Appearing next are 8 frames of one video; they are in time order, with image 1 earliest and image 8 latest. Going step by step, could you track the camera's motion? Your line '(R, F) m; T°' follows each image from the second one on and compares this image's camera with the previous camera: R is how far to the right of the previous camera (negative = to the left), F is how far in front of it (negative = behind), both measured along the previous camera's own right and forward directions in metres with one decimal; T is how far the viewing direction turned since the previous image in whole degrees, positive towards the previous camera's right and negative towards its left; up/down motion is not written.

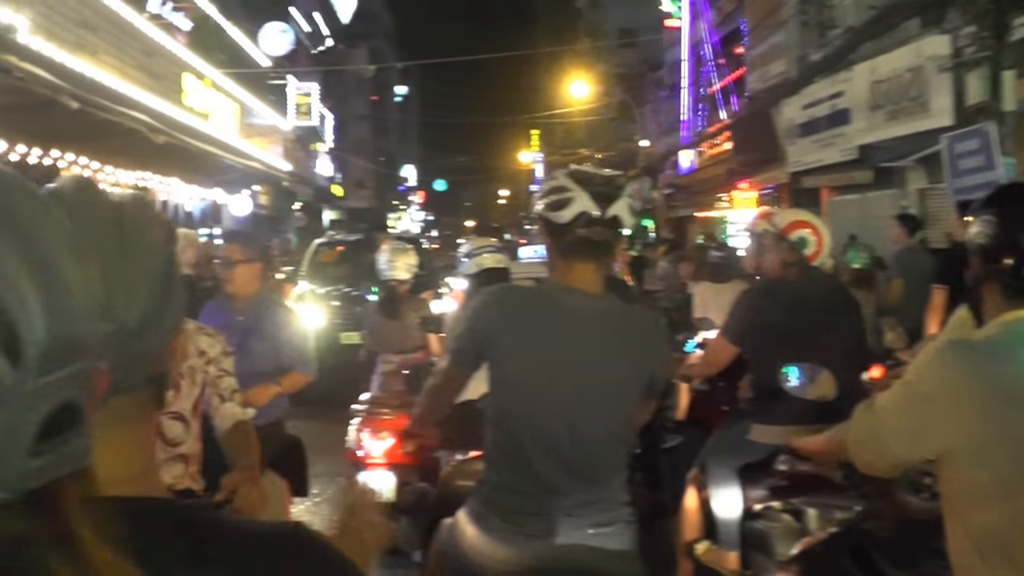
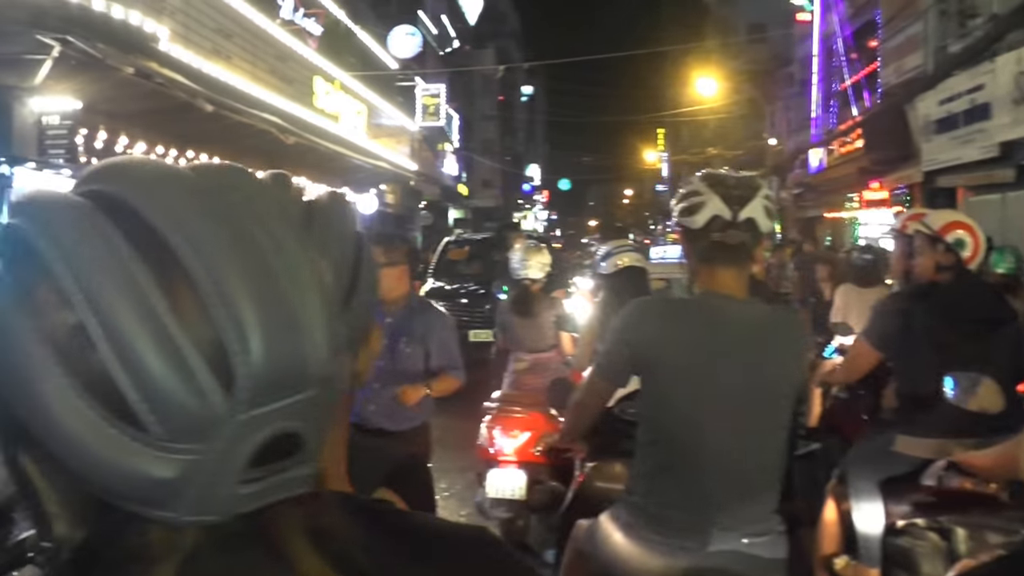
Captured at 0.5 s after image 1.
(-0.1, +0.1) m; -7°
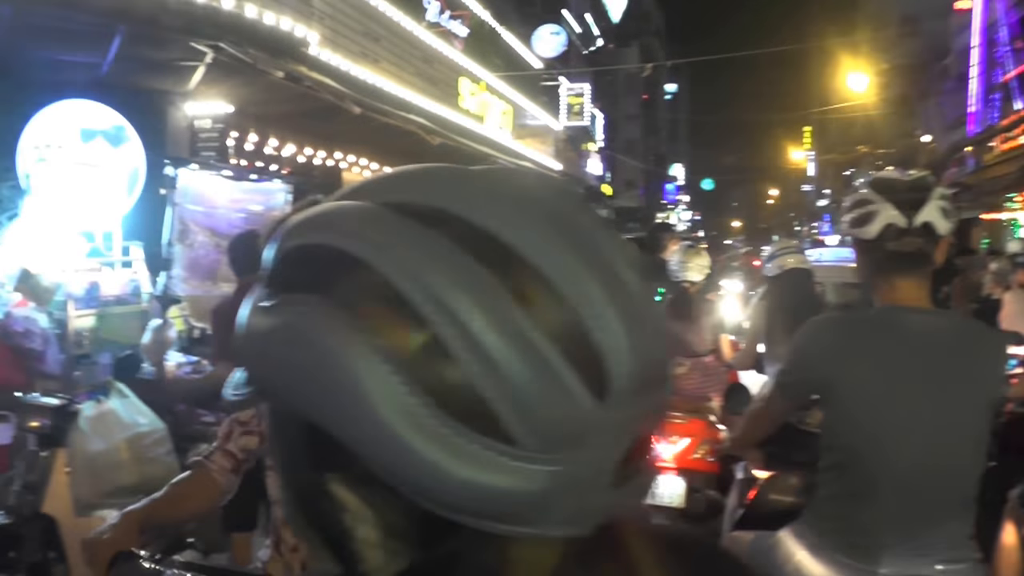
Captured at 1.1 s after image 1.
(-0.2, +0.1) m; -7°
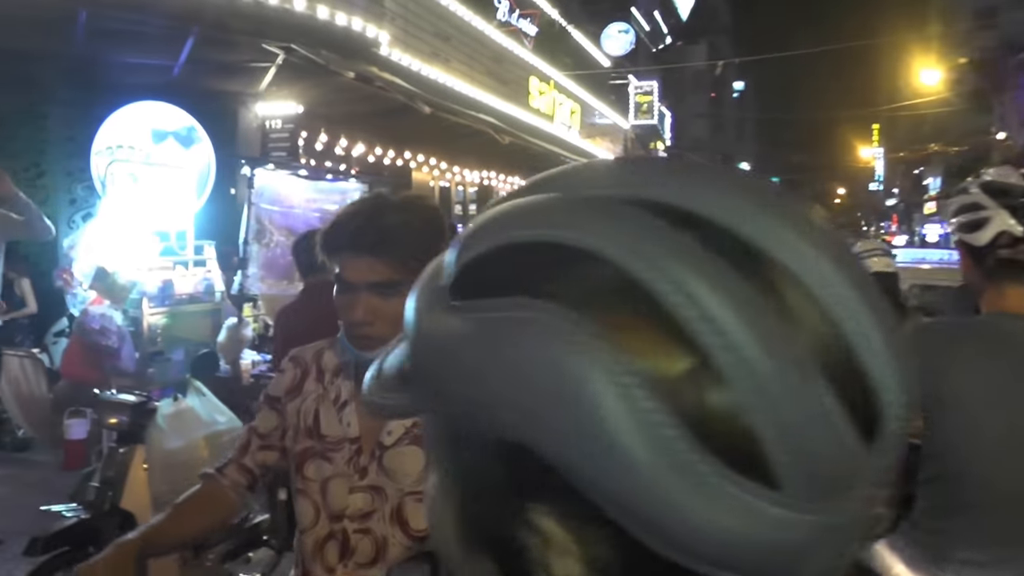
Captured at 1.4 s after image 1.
(-0.2, +0.1) m; -3°
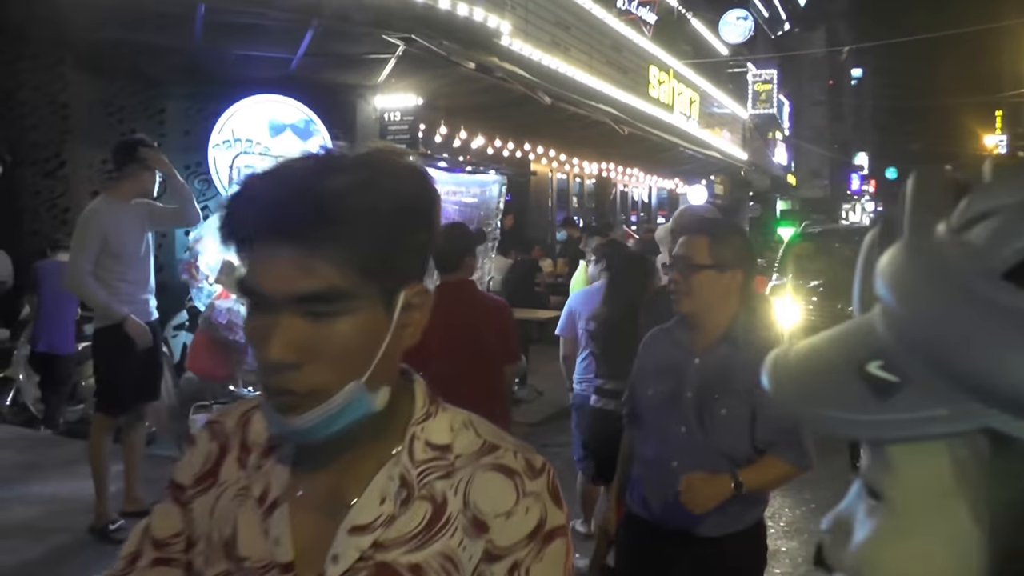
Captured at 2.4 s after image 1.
(-0.5, +0.3) m; -4°
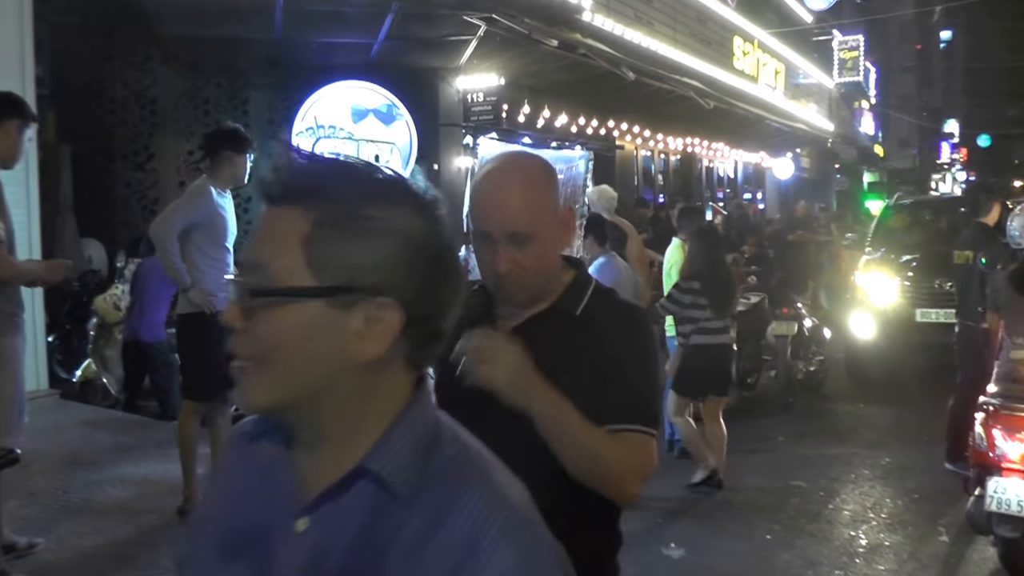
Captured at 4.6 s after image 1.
(-0.1, +0.1) m; -4°
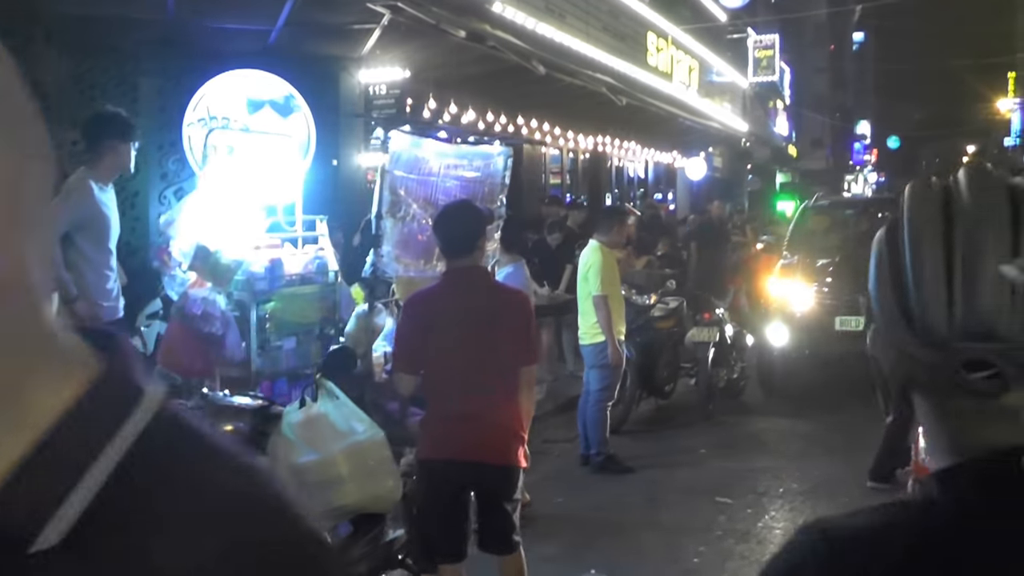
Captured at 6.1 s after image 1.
(0.0, +0.5) m; +5°
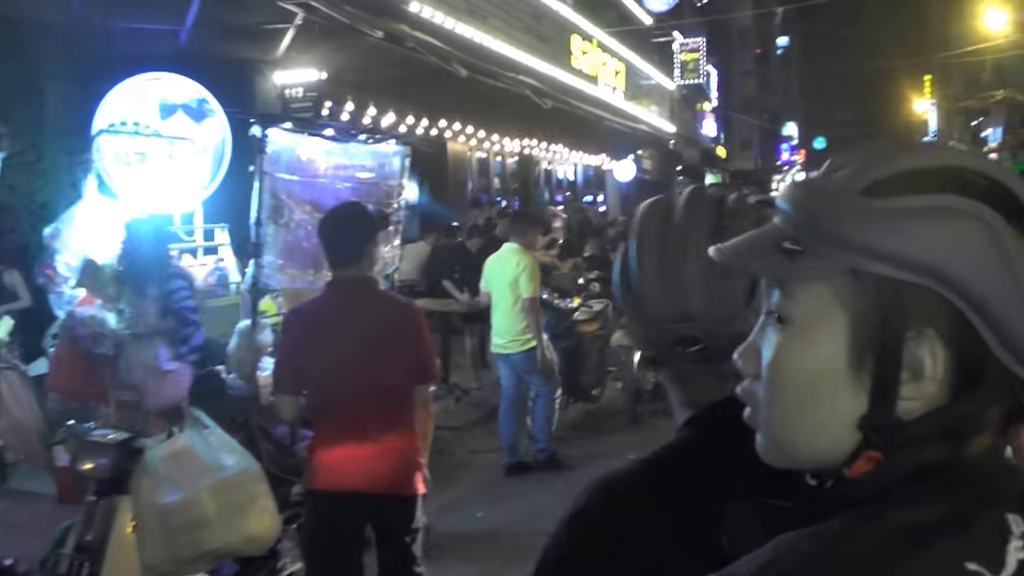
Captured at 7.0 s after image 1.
(+0.2, +0.2) m; +3°
